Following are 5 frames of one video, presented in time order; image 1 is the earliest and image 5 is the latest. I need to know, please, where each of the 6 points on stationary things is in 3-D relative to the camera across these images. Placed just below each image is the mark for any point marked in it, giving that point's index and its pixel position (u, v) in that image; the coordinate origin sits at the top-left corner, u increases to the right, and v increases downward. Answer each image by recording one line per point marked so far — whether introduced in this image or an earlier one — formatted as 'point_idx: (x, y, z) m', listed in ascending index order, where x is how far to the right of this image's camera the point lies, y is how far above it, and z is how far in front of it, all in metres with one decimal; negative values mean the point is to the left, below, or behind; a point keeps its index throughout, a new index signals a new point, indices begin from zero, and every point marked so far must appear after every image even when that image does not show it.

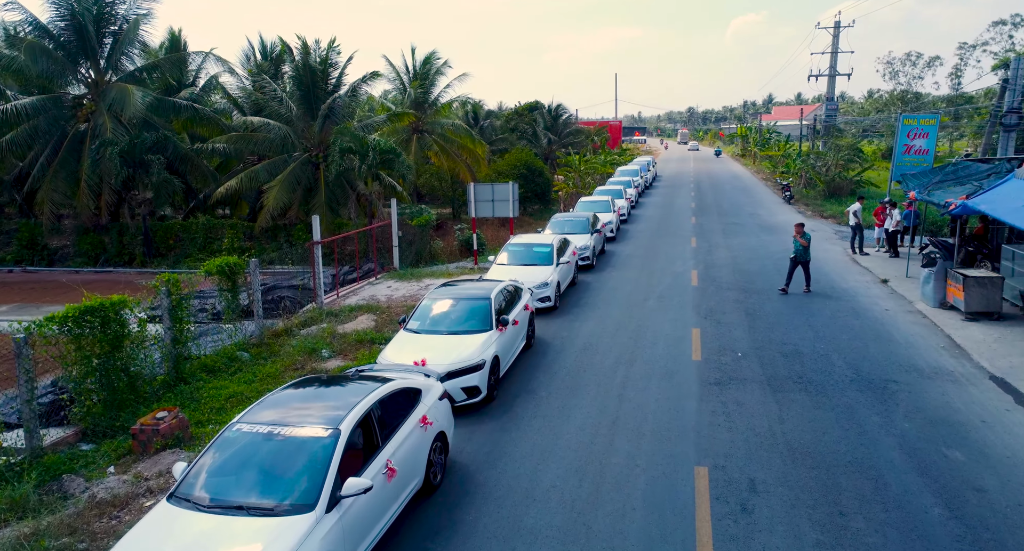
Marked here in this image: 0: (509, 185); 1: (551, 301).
0: (-0.1, +2.5, +18.5) m
1: (+0.8, -0.6, +13.7) m
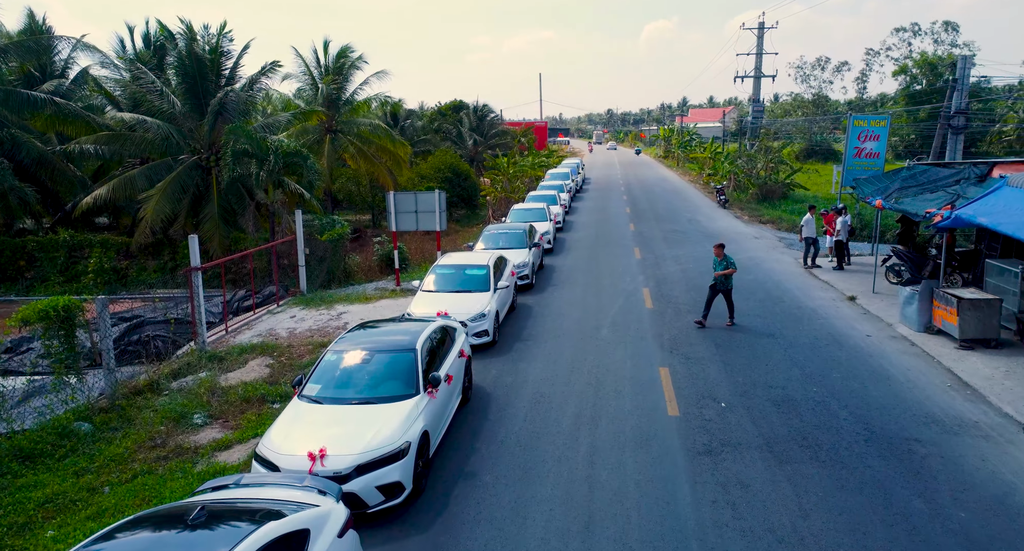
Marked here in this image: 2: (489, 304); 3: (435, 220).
0: (-1.9, +2.0, +16.1) m
1: (-0.4, -1.1, +11.4) m
2: (-0.4, -0.5, +11.8) m
3: (-1.9, +1.3, +16.2) m
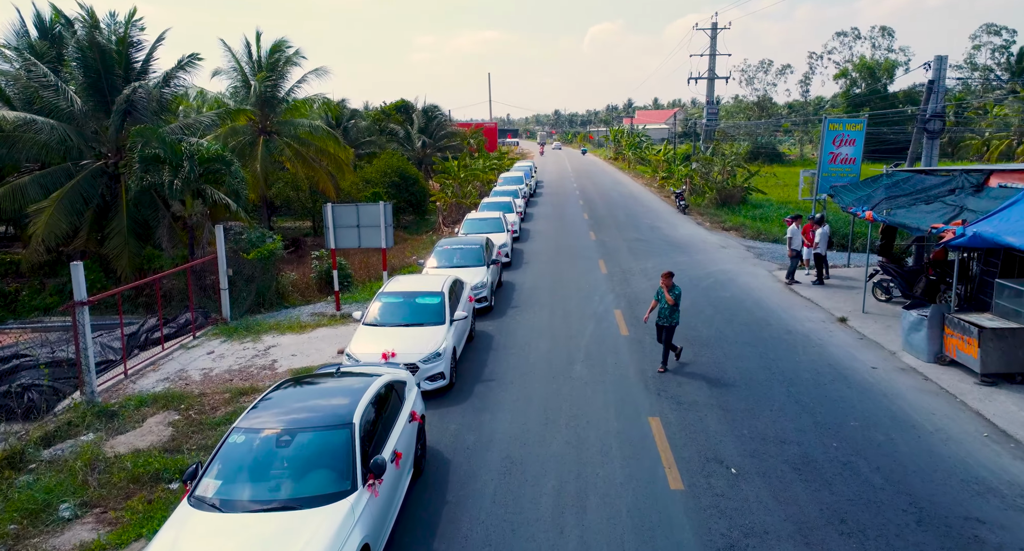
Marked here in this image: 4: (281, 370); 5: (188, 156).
0: (-2.9, +1.5, +14.2) m
1: (-1.0, -1.5, +9.6) m
2: (-1.0, -1.0, +10.0) m
3: (-2.8, +0.9, +14.3) m
4: (-3.9, -1.6, +11.0) m
5: (-7.6, +2.8, +15.4) m
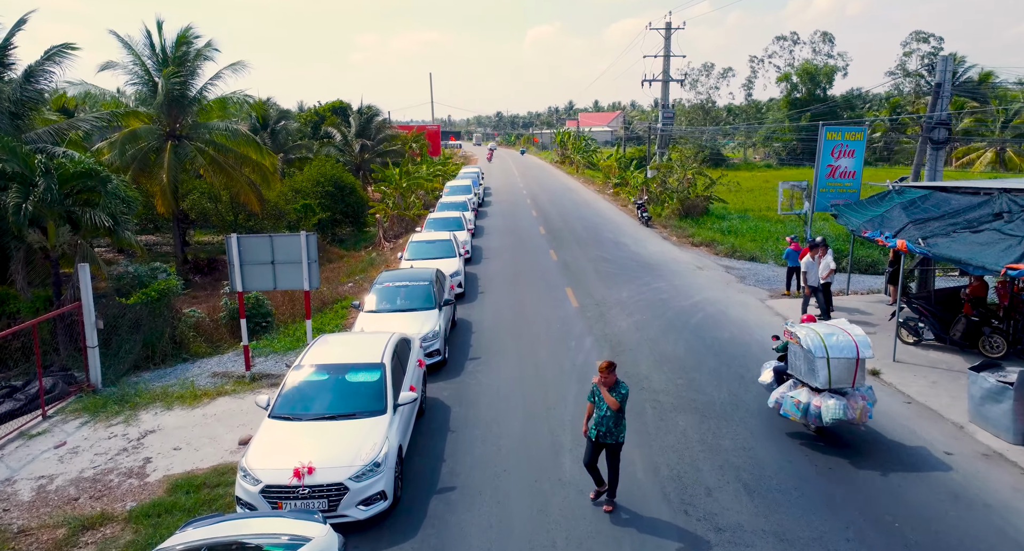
0: (-3.6, +0.7, +11.1) m
1: (-1.3, -2.3, +6.7) m
2: (-1.4, -1.8, +7.1) m
3: (-3.6, 0.0, +11.3) m
4: (-4.3, -2.4, +7.9) m
5: (-8.4, +1.9, +12.0) m
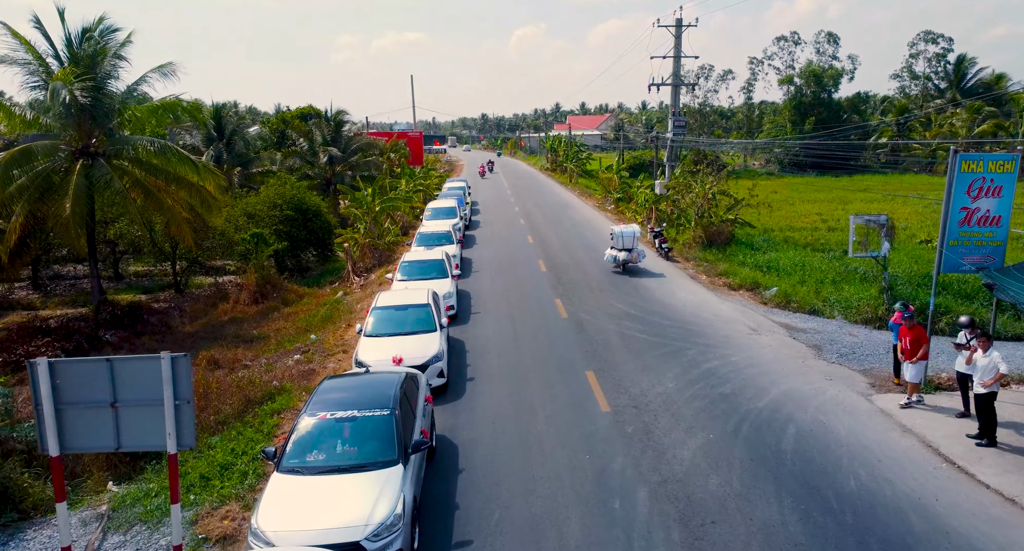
0: (-3.5, -0.8, +6.4) m
1: (-1.1, -3.7, +2.1) m
2: (-1.1, -3.2, +2.4) m
3: (-3.5, -1.4, +6.5) m
4: (-4.1, -3.9, +3.1) m
5: (-8.3, +0.4, +7.2) m
